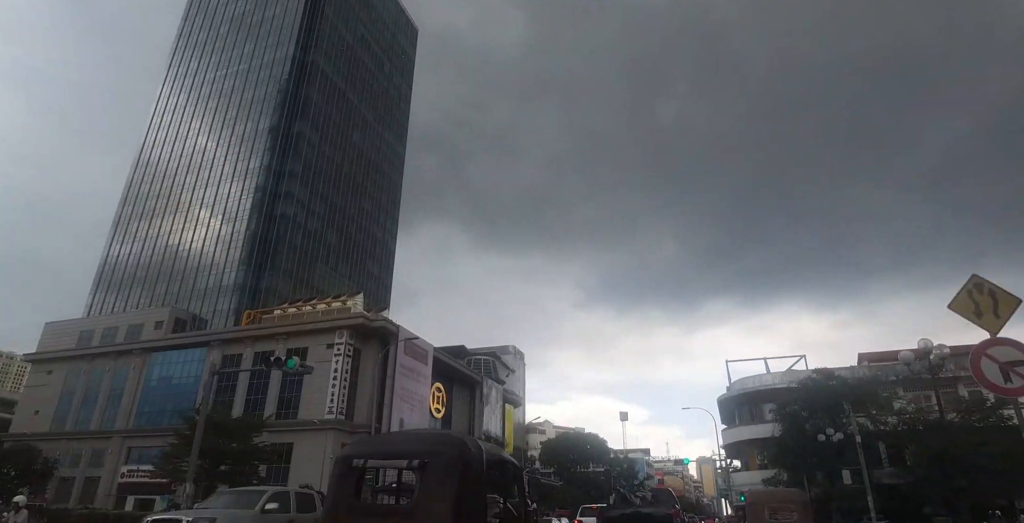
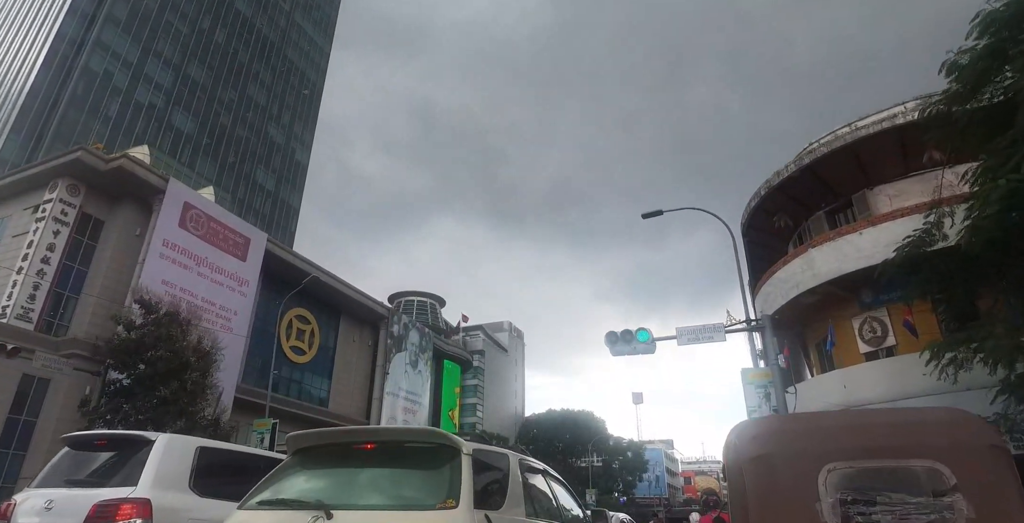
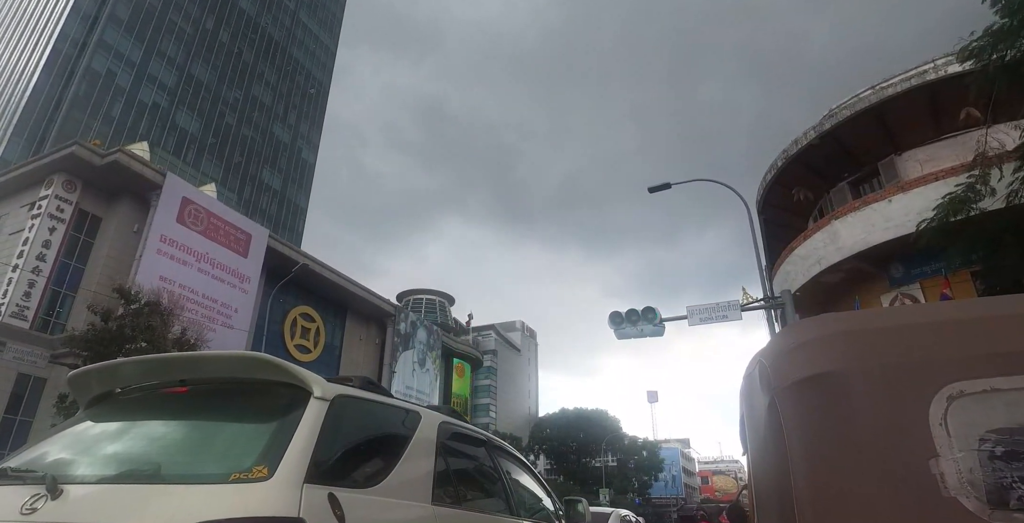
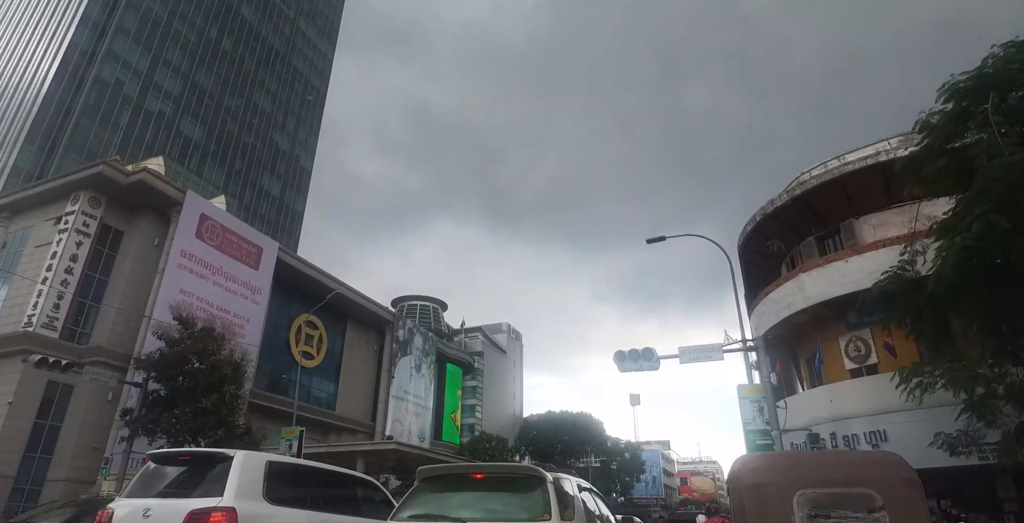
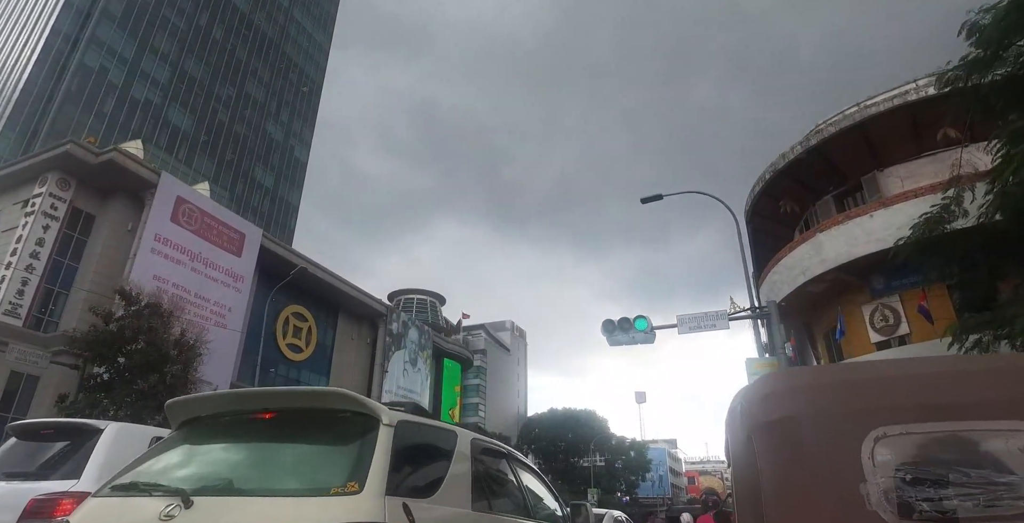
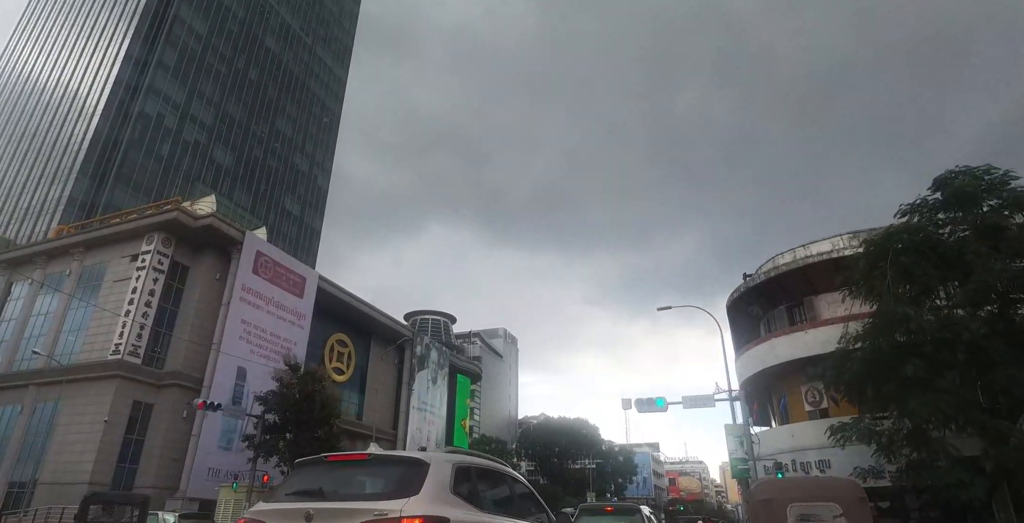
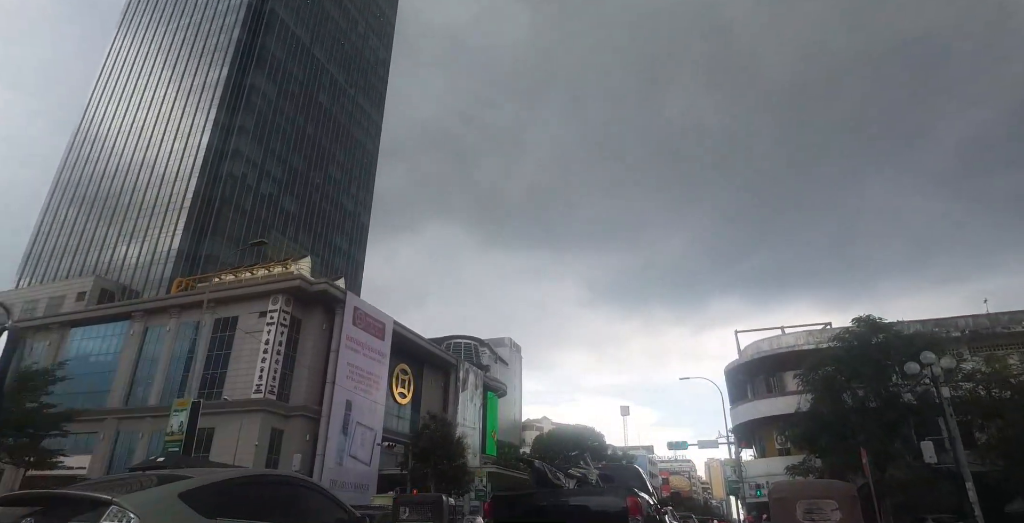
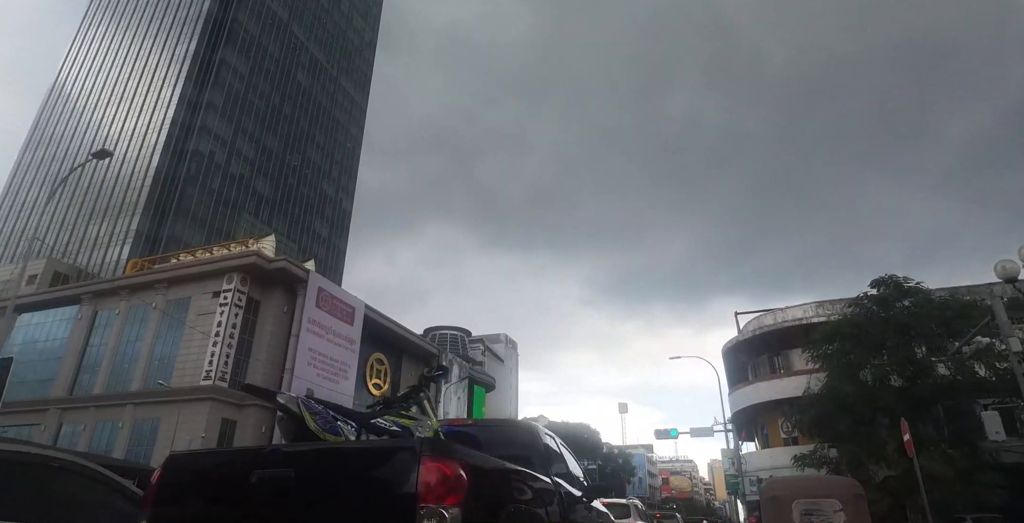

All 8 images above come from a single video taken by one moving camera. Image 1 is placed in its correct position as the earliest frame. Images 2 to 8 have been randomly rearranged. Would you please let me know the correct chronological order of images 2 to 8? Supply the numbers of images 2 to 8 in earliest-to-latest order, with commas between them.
7, 8, 6, 4, 2, 5, 3
